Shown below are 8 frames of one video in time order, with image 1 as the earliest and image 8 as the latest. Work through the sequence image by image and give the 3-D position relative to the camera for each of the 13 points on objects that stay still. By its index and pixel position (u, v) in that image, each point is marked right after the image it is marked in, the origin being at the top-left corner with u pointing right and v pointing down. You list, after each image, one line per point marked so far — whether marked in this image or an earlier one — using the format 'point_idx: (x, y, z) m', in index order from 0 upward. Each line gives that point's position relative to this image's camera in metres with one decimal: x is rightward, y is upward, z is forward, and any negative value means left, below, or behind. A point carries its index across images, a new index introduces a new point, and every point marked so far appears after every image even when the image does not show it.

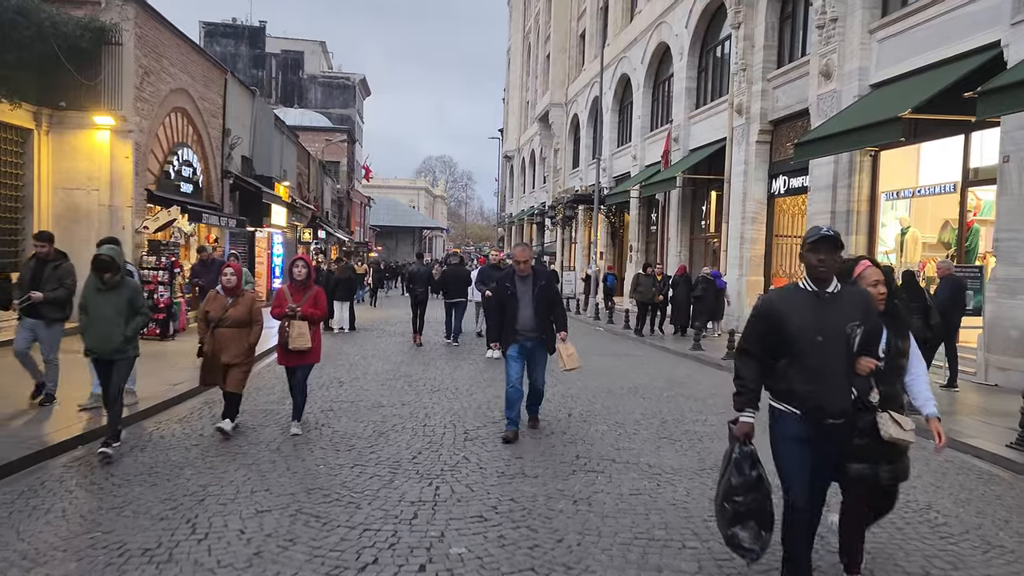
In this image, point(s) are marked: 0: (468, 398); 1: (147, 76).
0: (-0.5, -1.2, +8.5) m
1: (-6.7, +3.9, +14.9) m
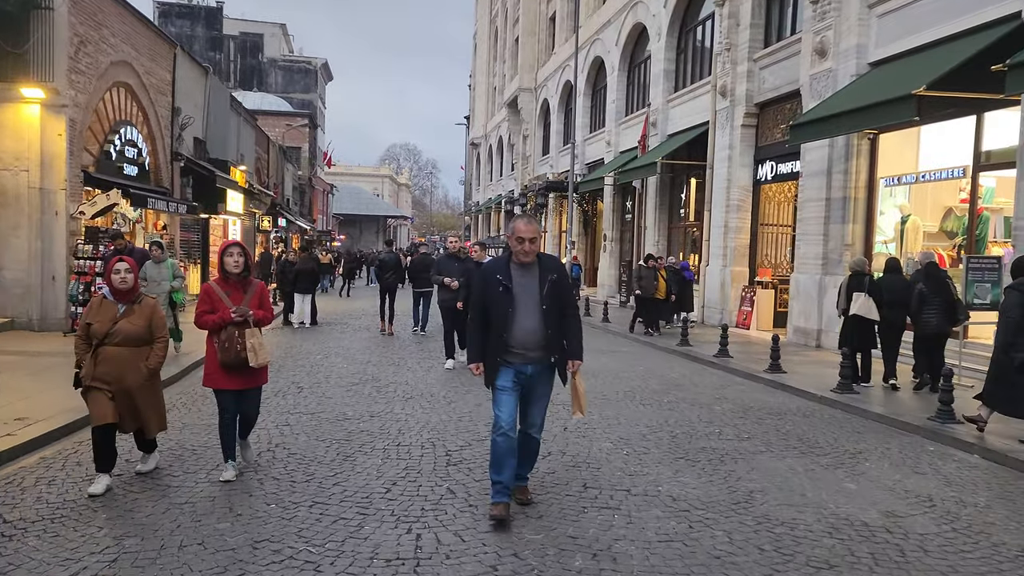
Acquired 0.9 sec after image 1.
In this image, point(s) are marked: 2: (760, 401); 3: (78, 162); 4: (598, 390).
0: (-0.6, -1.1, +7.5) m
1: (-7.1, +4.0, +13.5) m
2: (+2.6, -1.2, +8.6) m
3: (-7.1, +2.1, +13.4) m
4: (+1.0, -1.1, +9.0) m
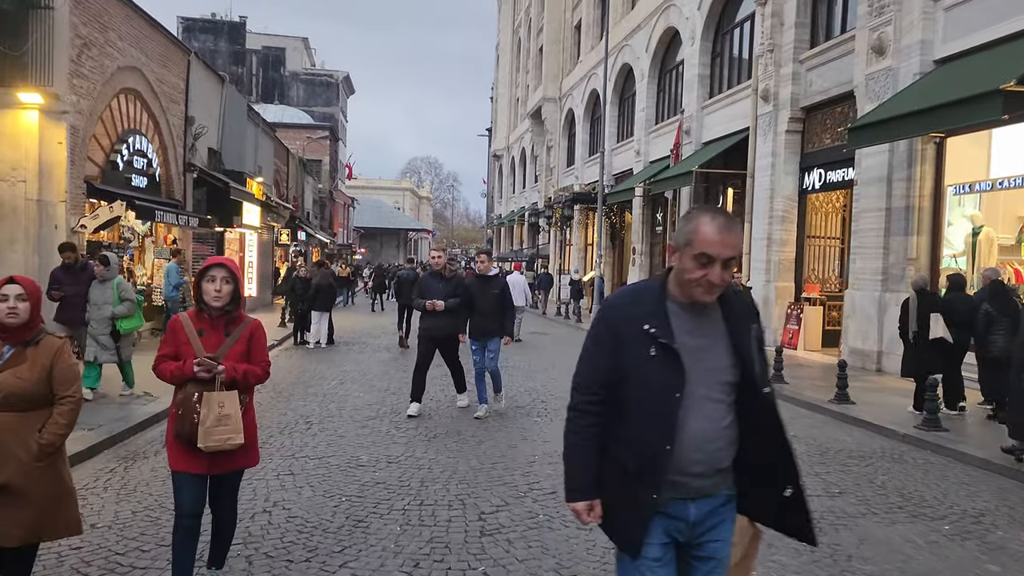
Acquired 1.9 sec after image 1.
0: (-0.3, -1.3, +6.4) m
1: (-6.6, +3.7, +12.6) m
2: (+3.0, -1.4, +7.4) m
3: (-6.7, +1.8, +12.5) m
4: (+1.3, -1.3, +7.9) m
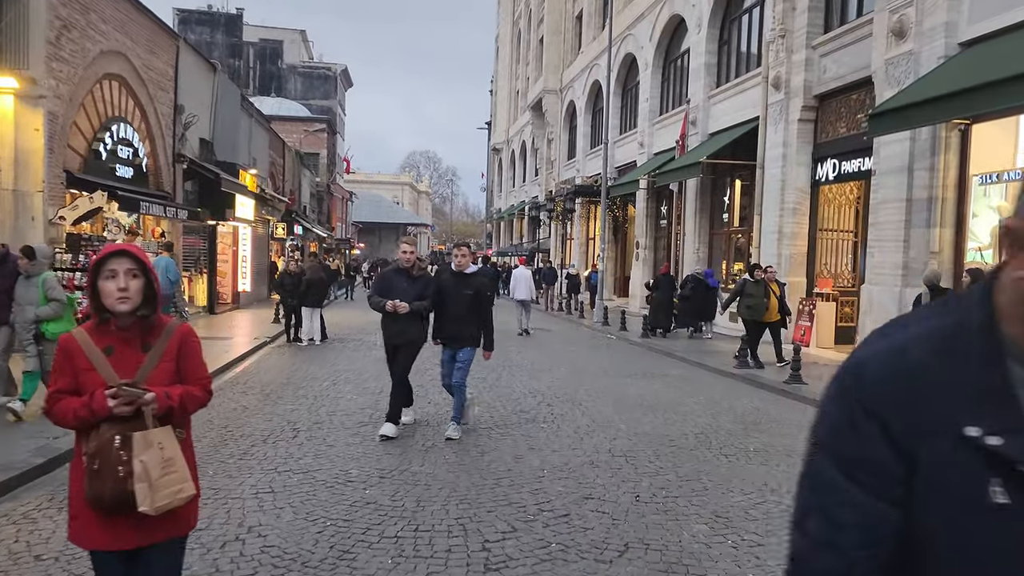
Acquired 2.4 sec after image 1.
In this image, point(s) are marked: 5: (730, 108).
0: (-0.2, -1.3, +5.8) m
1: (-6.6, +3.8, +12.0) m
2: (+3.0, -1.4, +6.8) m
3: (-6.6, +1.9, +11.9) m
4: (+1.4, -1.3, +7.3) m
5: (+5.3, +4.3, +19.6) m
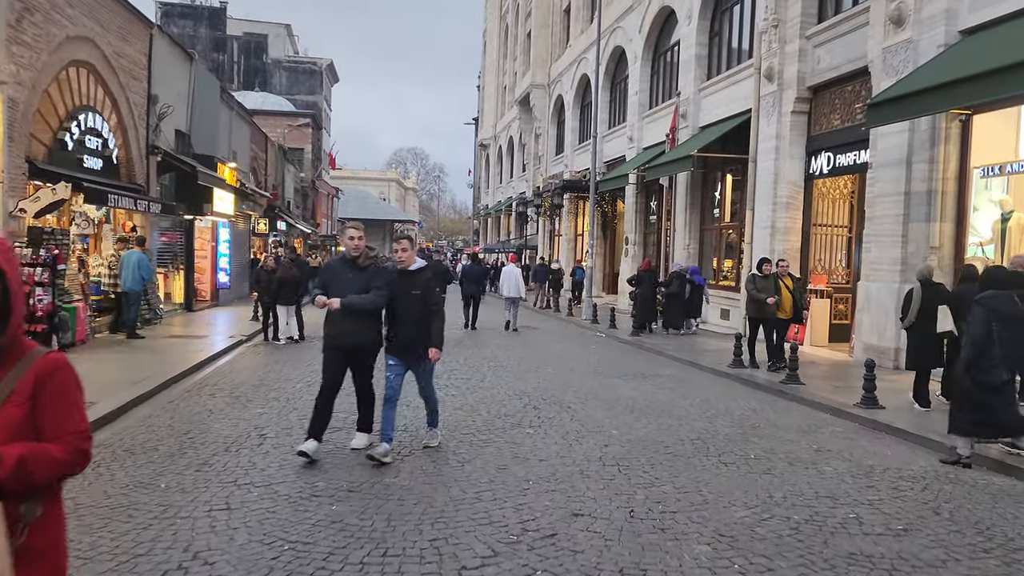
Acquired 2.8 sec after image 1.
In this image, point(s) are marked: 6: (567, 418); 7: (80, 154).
0: (-0.4, -1.2, +5.3) m
1: (-6.8, +3.8, +11.4) m
2: (+2.9, -1.3, +6.4) m
3: (-6.8, +1.9, +11.3) m
4: (+1.2, -1.2, +6.8) m
5: (+4.9, +4.4, +19.2) m
6: (+0.5, -1.2, +7.5) m
7: (-7.2, +2.2, +13.5) m
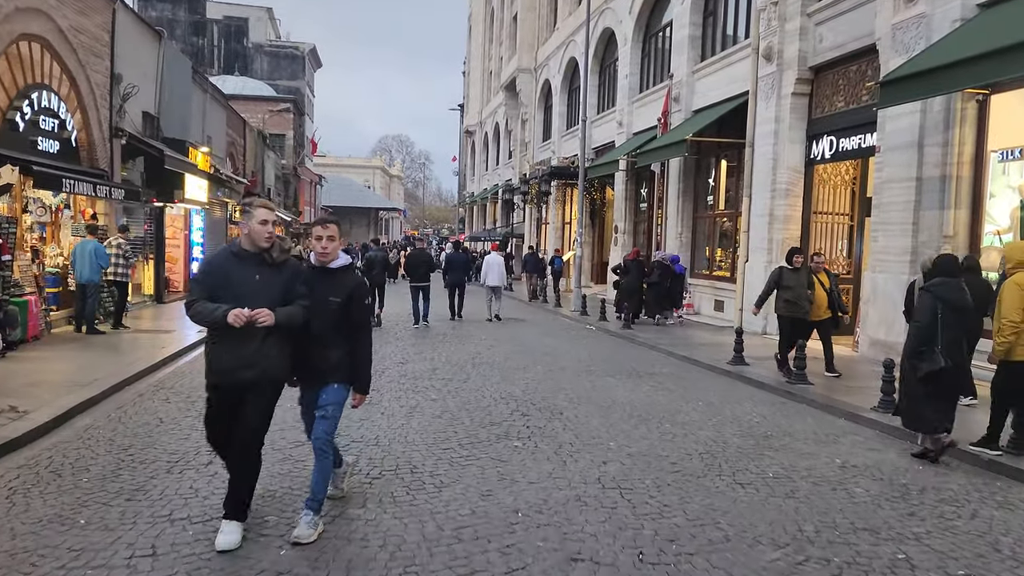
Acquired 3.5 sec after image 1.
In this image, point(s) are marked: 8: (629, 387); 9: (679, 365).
0: (-0.4, -1.2, +4.5) m
1: (-7.0, +3.9, +10.4) m
2: (+2.8, -1.3, +5.7) m
3: (-7.0, +2.0, +10.4) m
4: (+1.1, -1.2, +6.0) m
5: (+4.6, +4.6, +18.4) m
6: (+0.4, -1.2, +6.7) m
7: (-7.4, +2.4, +12.6) m
8: (+1.3, -1.1, +9.1) m
9: (+2.3, -1.1, +11.3) m
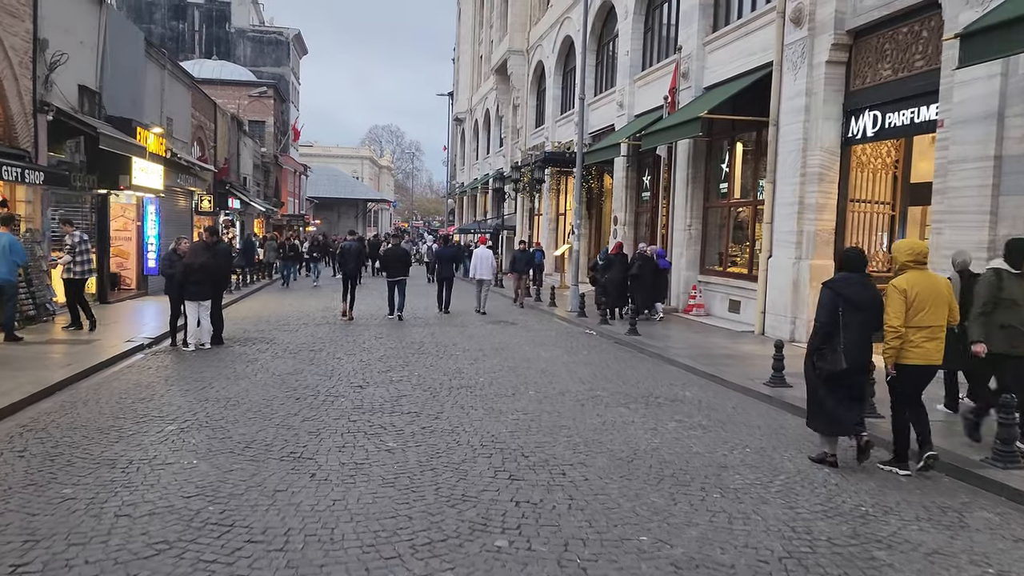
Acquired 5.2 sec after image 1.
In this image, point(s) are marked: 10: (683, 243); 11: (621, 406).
0: (-0.5, -1.3, +2.4) m
1: (-7.1, +3.9, +8.2) m
2: (+2.7, -1.4, +3.6) m
3: (-7.2, +2.0, +8.2) m
4: (+1.0, -1.3, +4.0) m
5: (+4.4, +4.7, +16.3) m
6: (+0.3, -1.2, +4.6) m
7: (-7.6, +2.3, +10.4) m
8: (+1.2, -1.2, +7.0) m
9: (+2.2, -1.1, +9.2) m
10: (+3.9, +1.0, +18.3) m
11: (+1.0, -1.1, +7.7) m
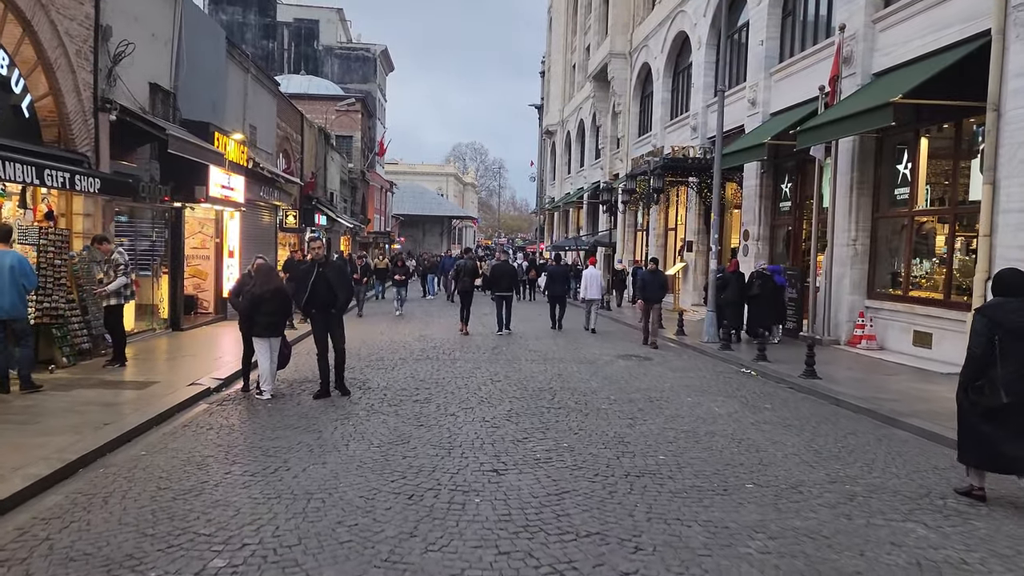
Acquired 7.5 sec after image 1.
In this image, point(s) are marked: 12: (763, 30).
0: (+0.3, -1.5, -0.2) m
1: (-5.6, +3.6, +6.3) m
2: (+3.6, -1.6, +0.7) m
3: (-5.7, +1.7, +6.2) m
4: (+2.0, -1.5, +1.2) m
5: (+6.6, +4.2, +13.2) m
6: (+1.4, -1.4, +1.9) m
7: (-5.9, +2.0, +8.4) m
8: (+2.5, -1.4, +4.2) m
9: (+3.7, -1.4, +6.3) m
10: (+6.2, +0.5, +15.2) m
11: (+2.4, -1.4, +4.9) m
12: (+5.9, +6.1, +19.1) m
